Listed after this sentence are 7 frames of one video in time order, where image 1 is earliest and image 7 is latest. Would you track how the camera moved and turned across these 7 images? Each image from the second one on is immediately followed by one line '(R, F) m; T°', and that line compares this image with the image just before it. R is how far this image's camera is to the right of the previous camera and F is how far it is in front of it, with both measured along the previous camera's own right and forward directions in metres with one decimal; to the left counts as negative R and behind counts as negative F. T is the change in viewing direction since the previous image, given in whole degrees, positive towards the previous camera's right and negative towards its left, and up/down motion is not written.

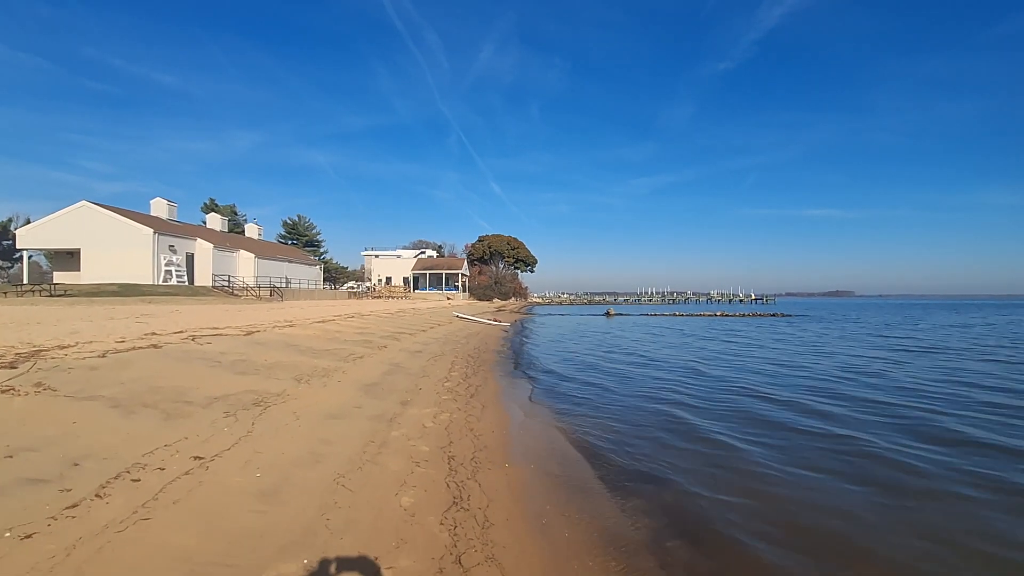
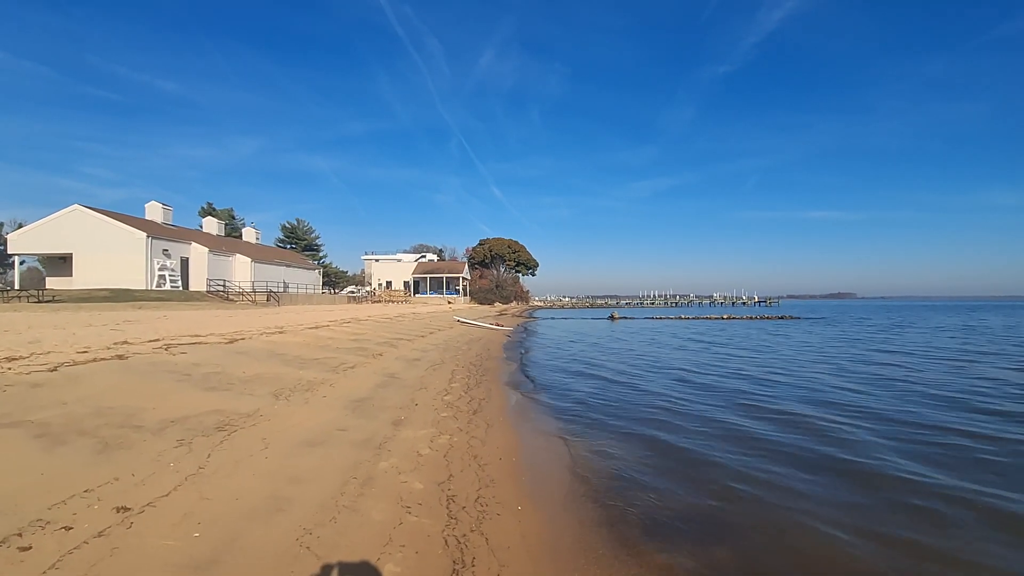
(-0.1, +1.2) m; 0°
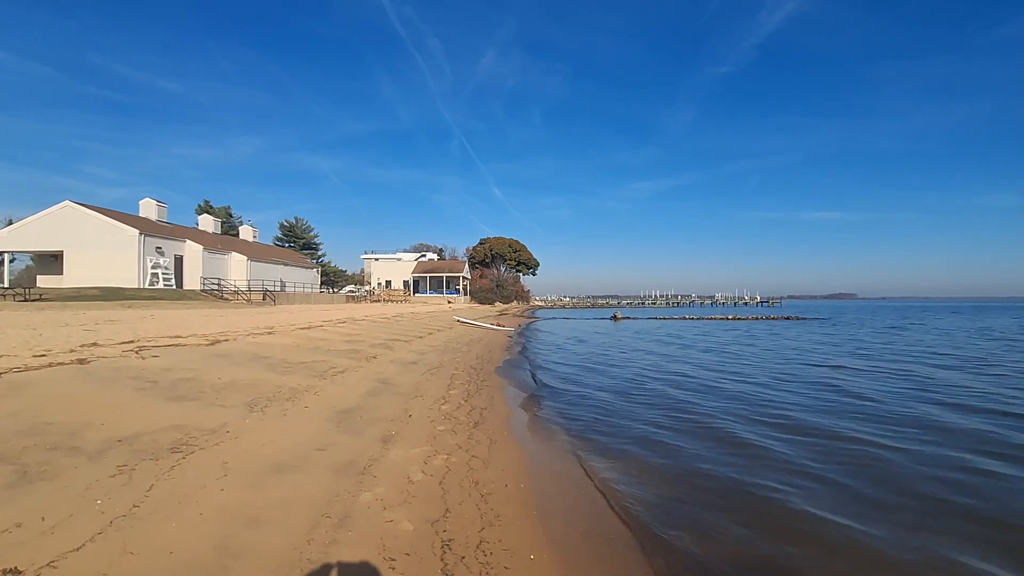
(-0.1, +1.0) m; 0°
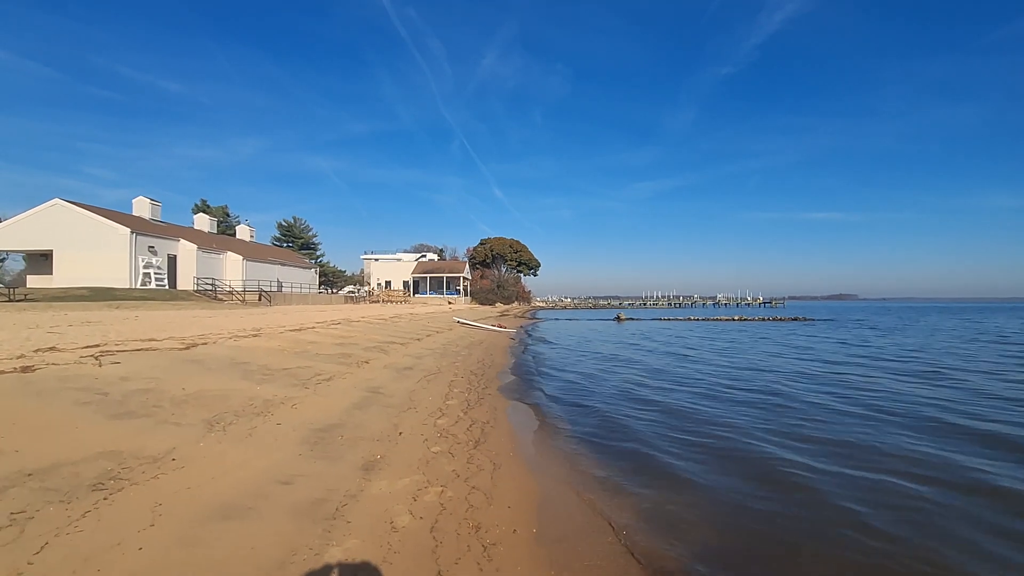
(-0.1, +1.1) m; 0°
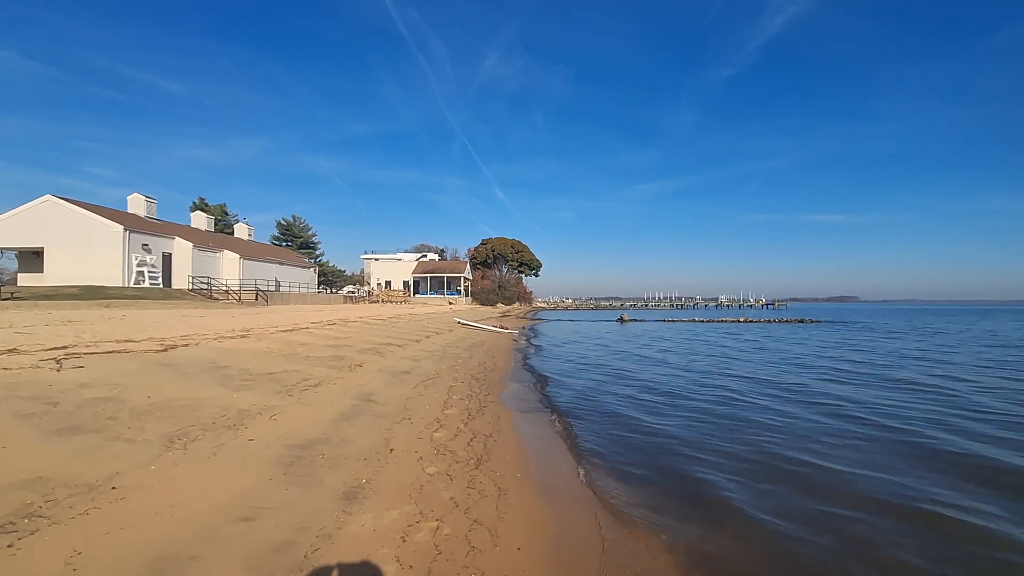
(-0.1, +0.9) m; 0°
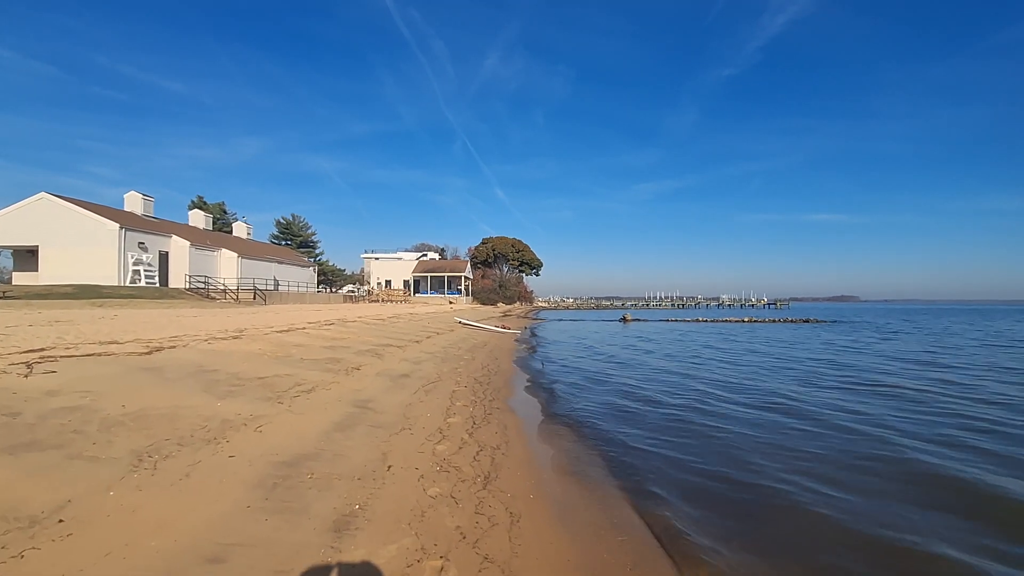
(-0.1, +0.6) m; 0°
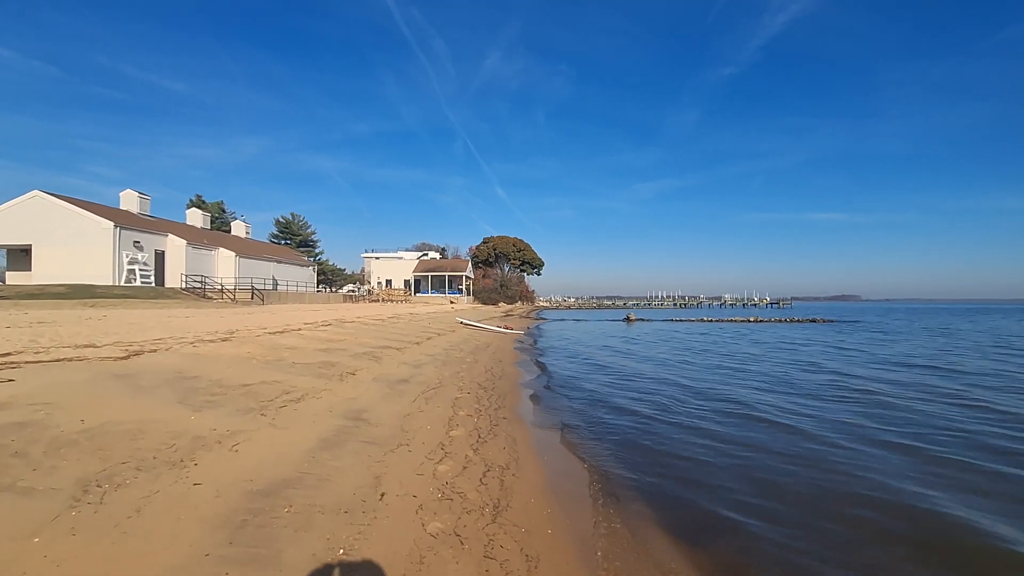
(-0.1, +0.8) m; 0°
